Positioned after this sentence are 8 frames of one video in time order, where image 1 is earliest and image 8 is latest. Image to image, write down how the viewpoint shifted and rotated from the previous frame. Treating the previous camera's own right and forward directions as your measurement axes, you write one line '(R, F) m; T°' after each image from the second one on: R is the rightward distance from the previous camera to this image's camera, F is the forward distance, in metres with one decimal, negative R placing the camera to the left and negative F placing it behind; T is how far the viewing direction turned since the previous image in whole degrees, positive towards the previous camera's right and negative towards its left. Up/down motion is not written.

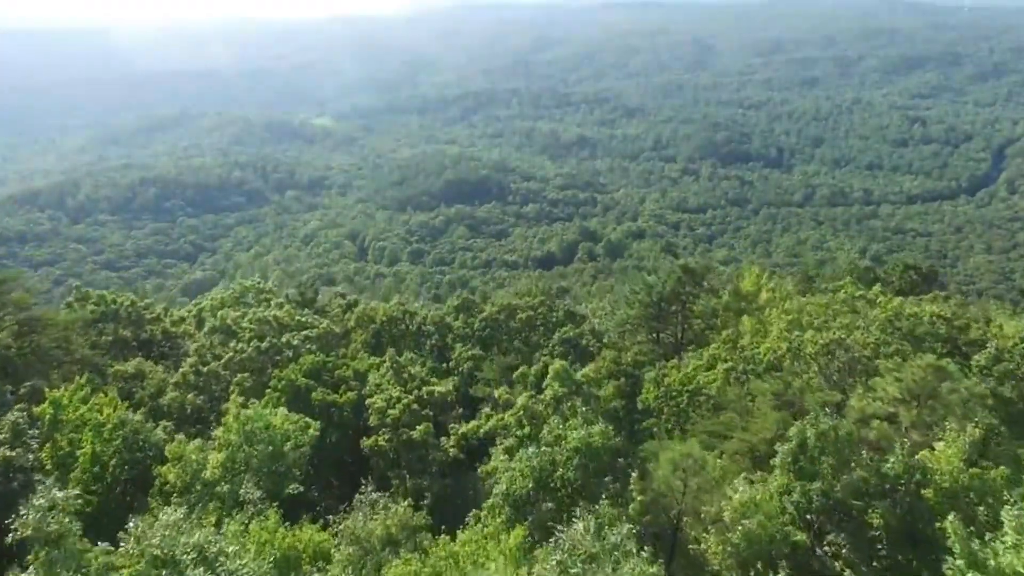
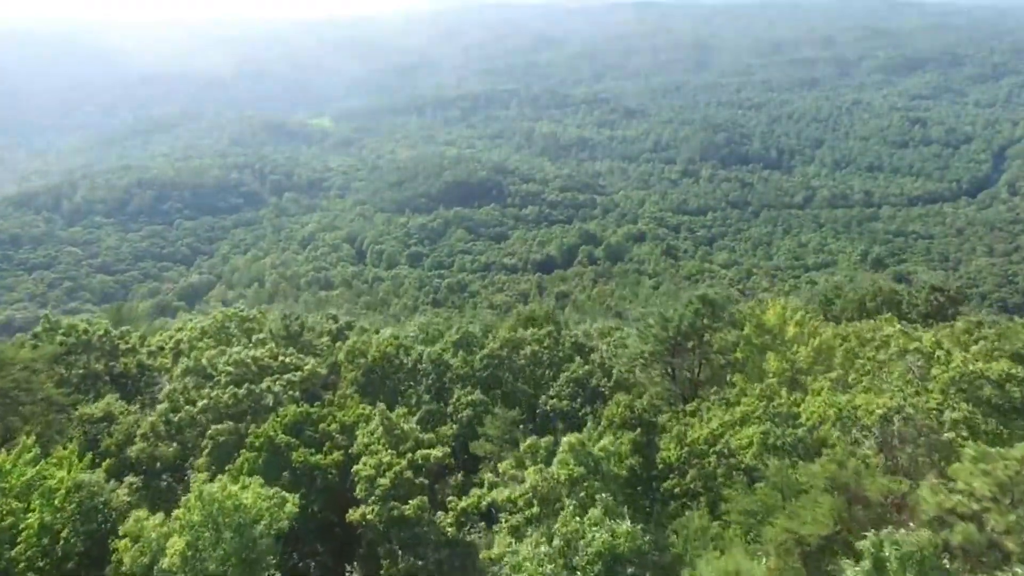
(0.0, +0.4) m; 0°
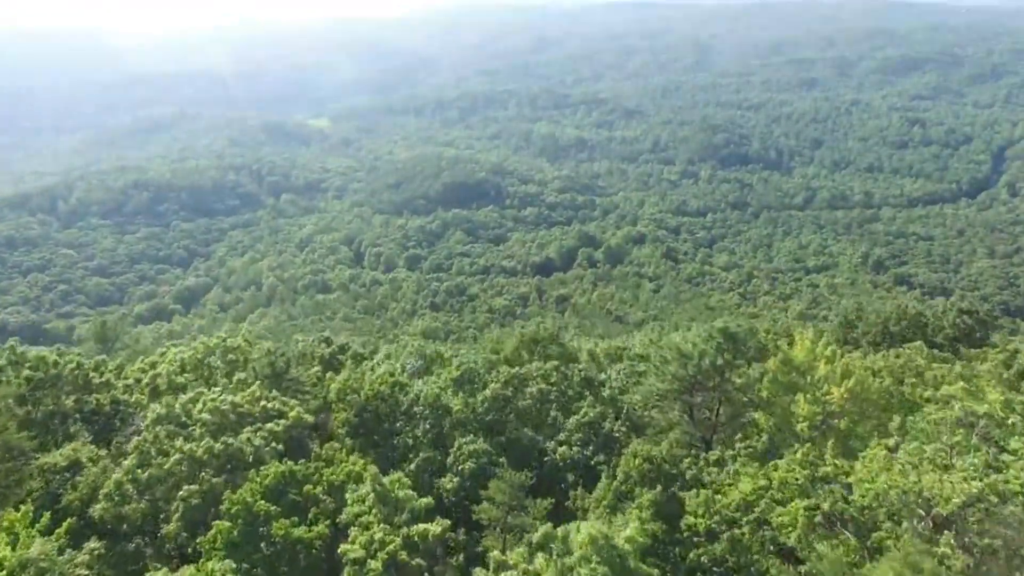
(0.0, +0.4) m; 0°
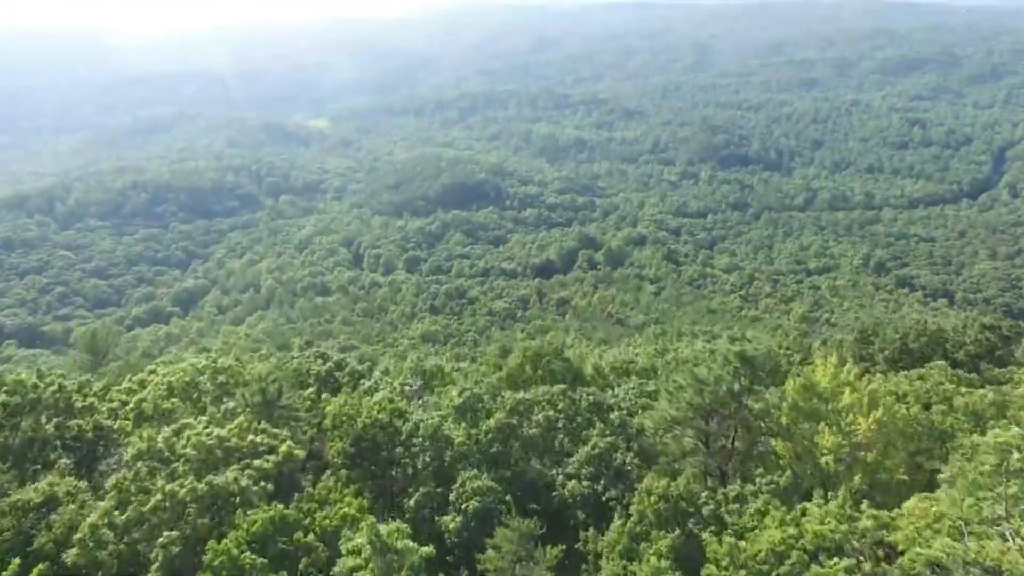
(0.0, +0.3) m; 0°
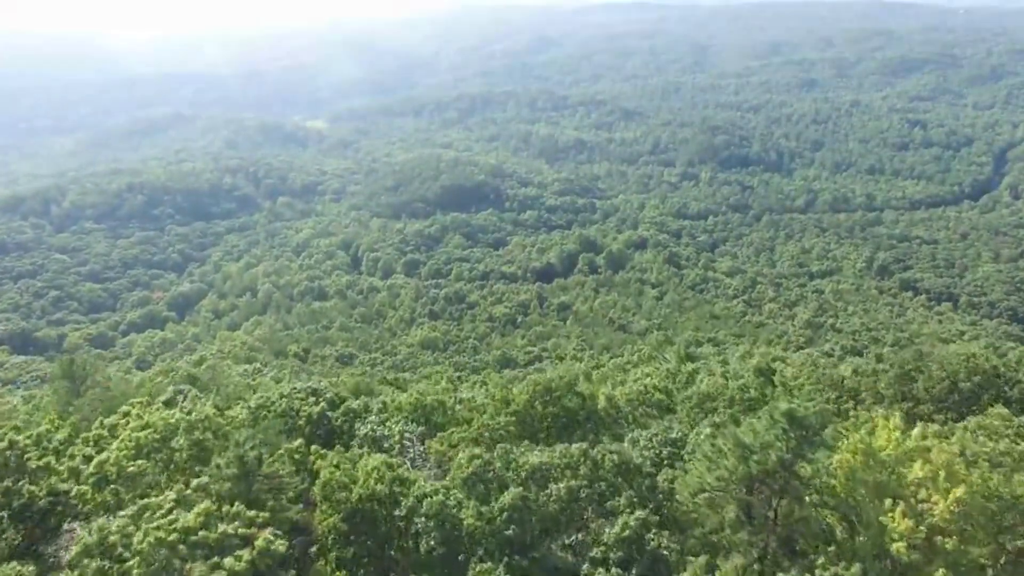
(-0.1, +0.6) m; 0°
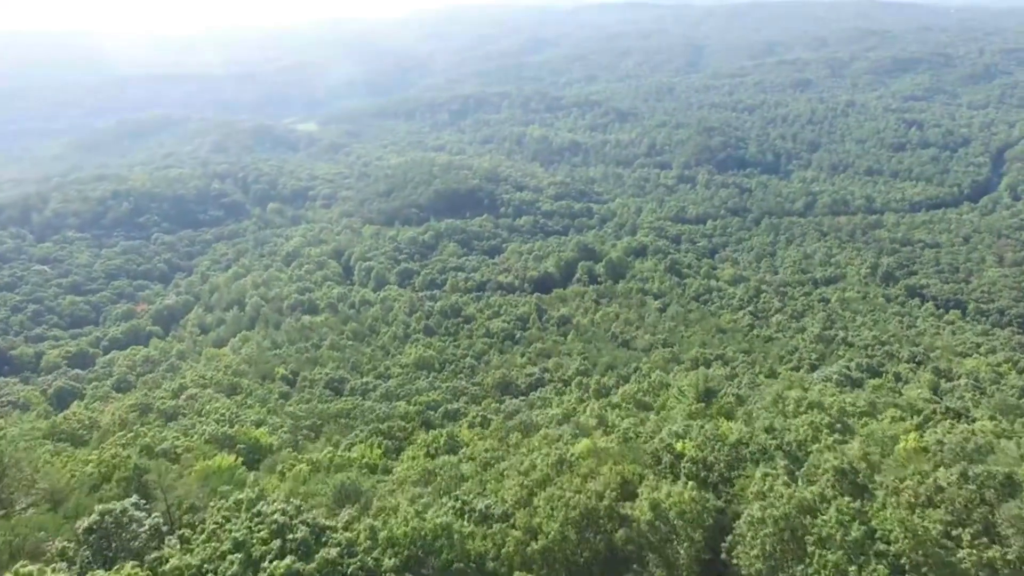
(-0.2, +1.5) m; 0°
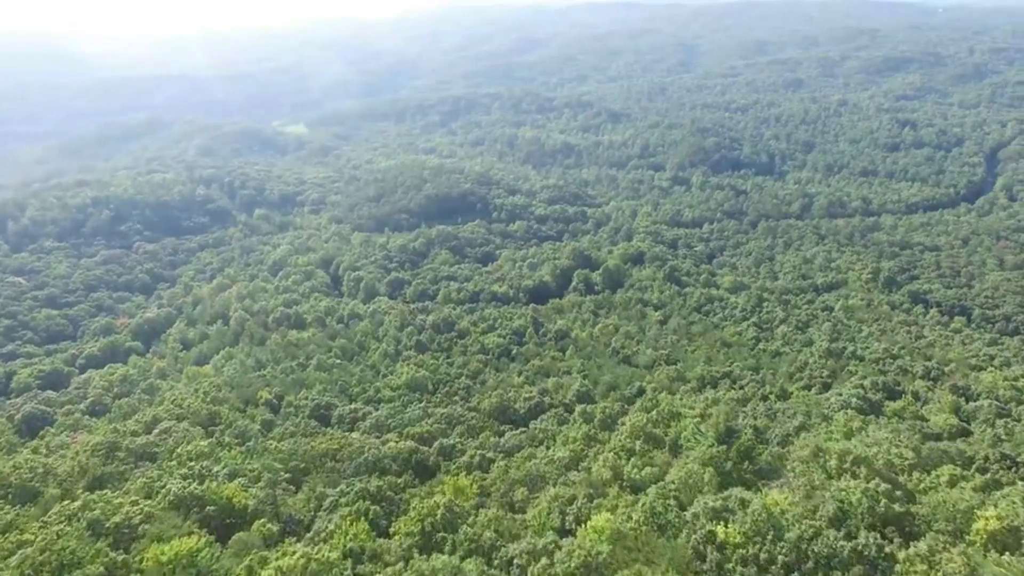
(-0.2, +1.6) m; +1°
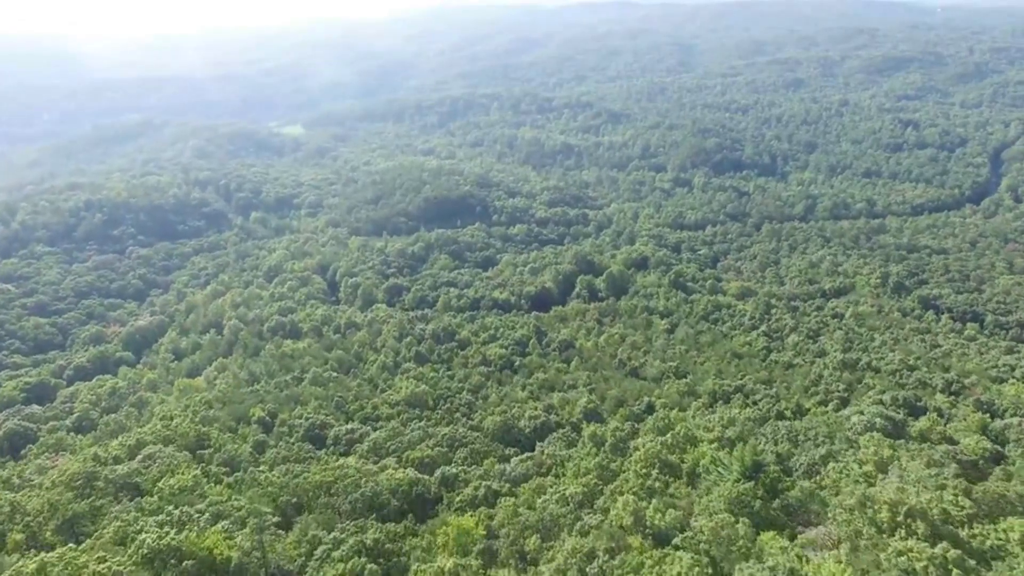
(-0.2, +1.2) m; 0°
